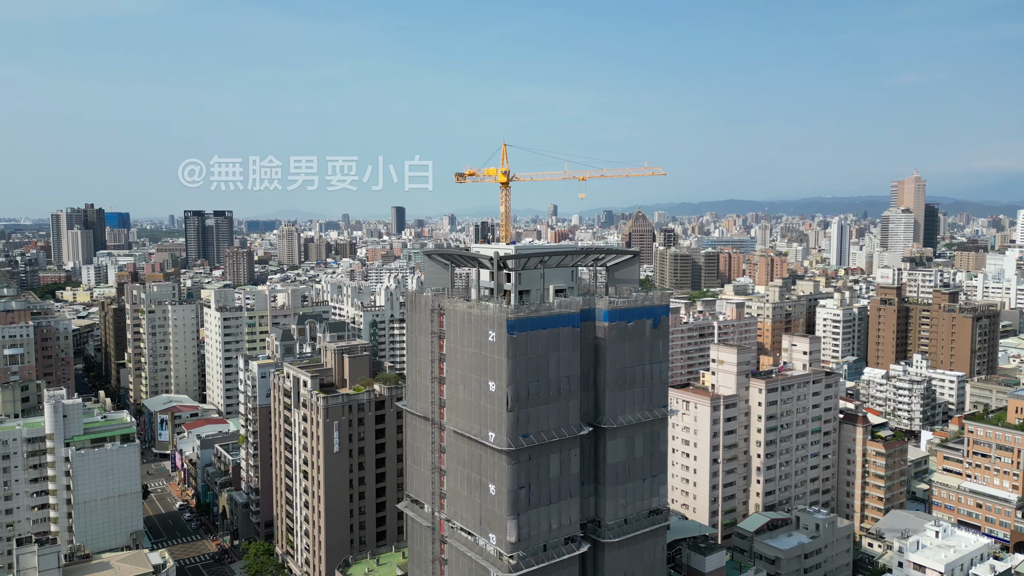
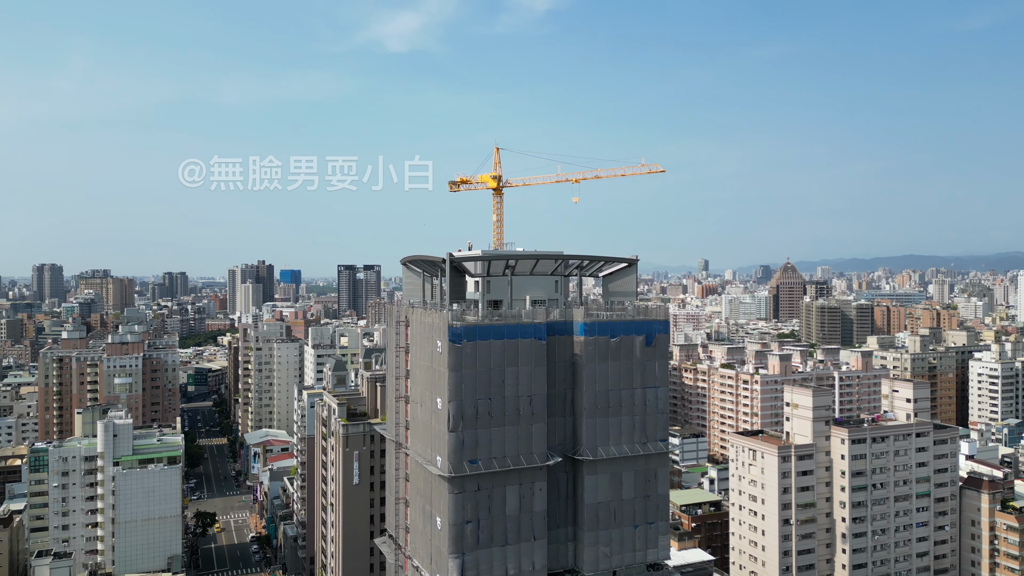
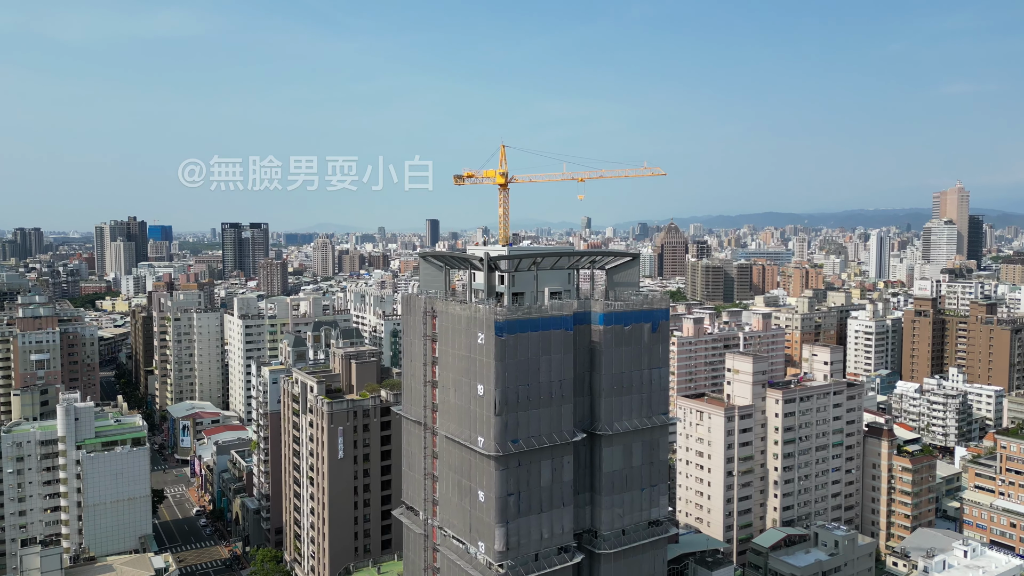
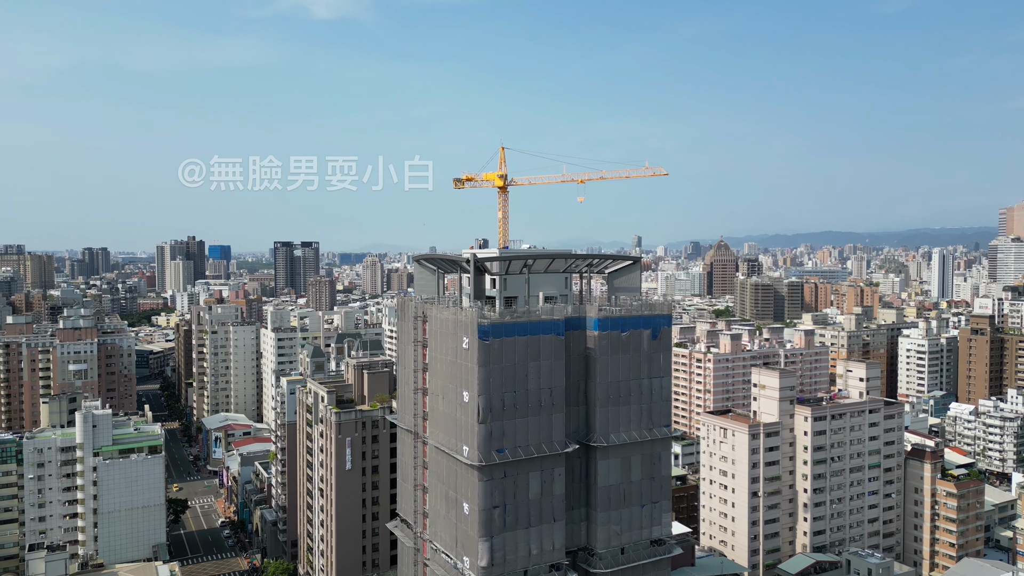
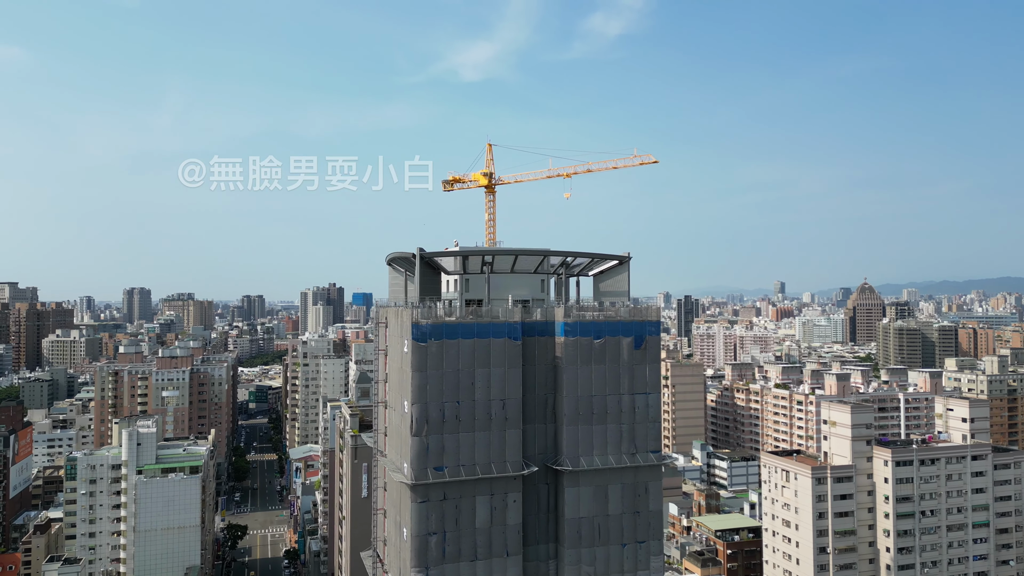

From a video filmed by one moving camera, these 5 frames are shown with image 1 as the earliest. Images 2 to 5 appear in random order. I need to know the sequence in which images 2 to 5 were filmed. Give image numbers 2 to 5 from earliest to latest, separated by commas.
3, 4, 2, 5
